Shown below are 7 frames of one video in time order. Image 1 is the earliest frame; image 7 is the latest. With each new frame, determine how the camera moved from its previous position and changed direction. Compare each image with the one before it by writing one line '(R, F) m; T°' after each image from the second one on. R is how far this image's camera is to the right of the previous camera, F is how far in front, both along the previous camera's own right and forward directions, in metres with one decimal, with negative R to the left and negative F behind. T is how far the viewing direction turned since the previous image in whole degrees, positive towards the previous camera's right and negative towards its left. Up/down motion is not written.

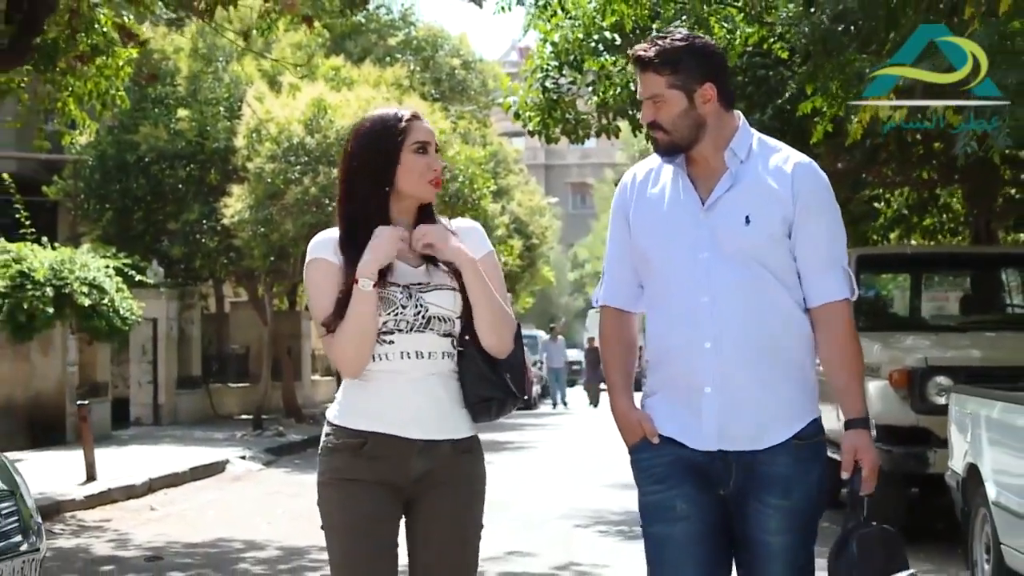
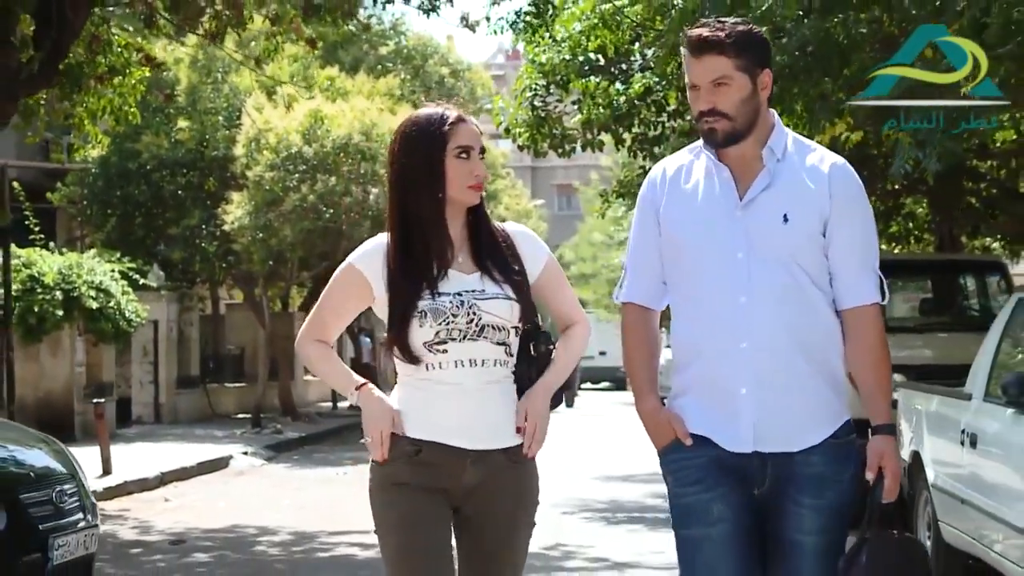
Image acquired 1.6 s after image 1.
(0.0, -1.0) m; +1°
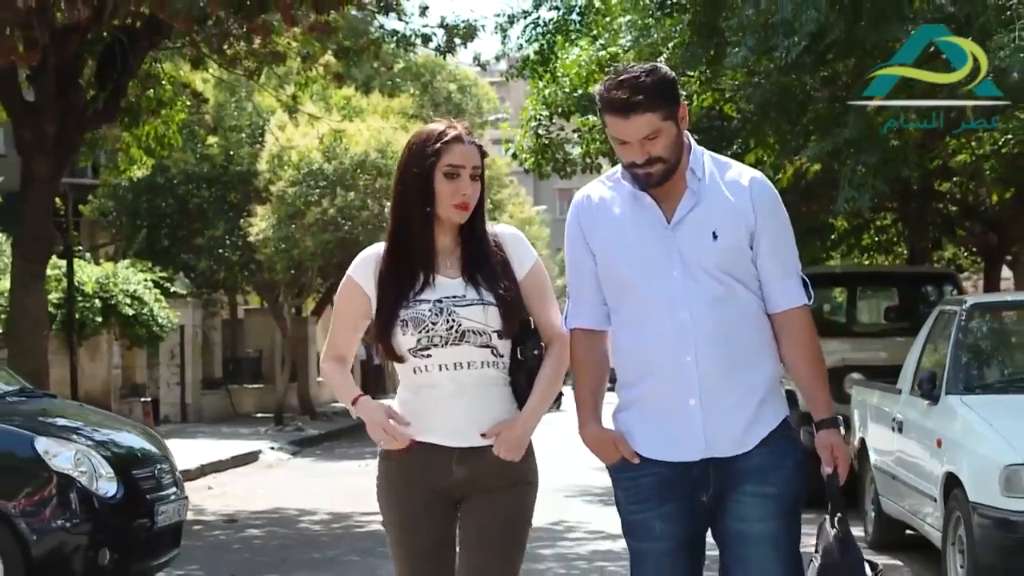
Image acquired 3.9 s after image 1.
(-0.1, -1.7) m; 0°
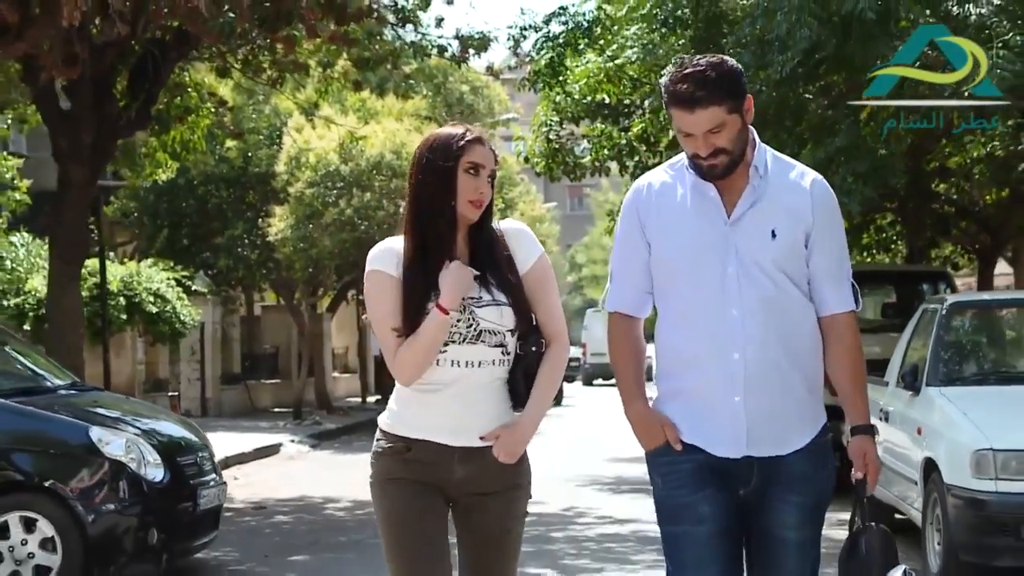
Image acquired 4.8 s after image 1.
(0.0, -0.7) m; 0°
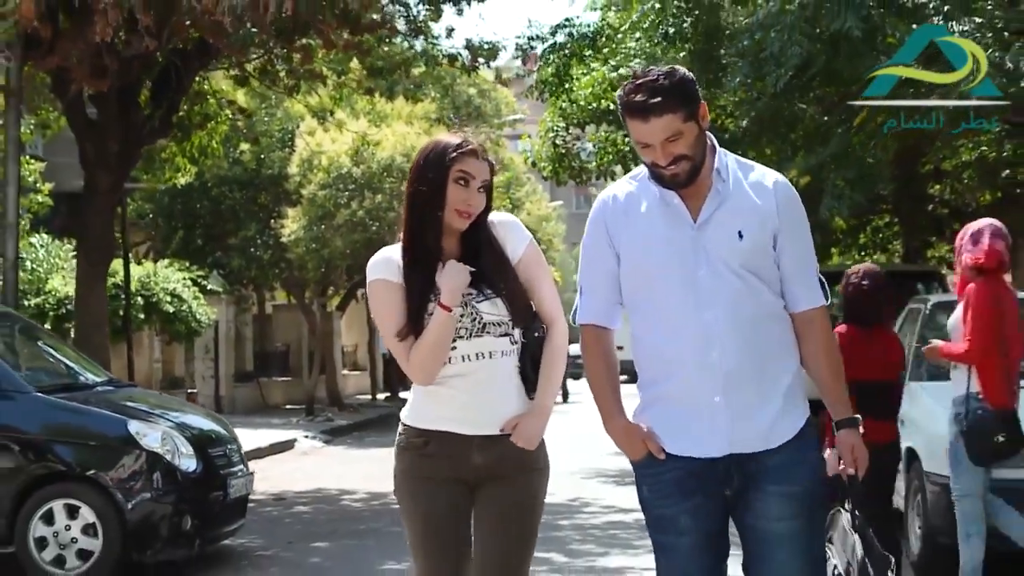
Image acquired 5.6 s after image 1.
(0.0, -0.6) m; 0°
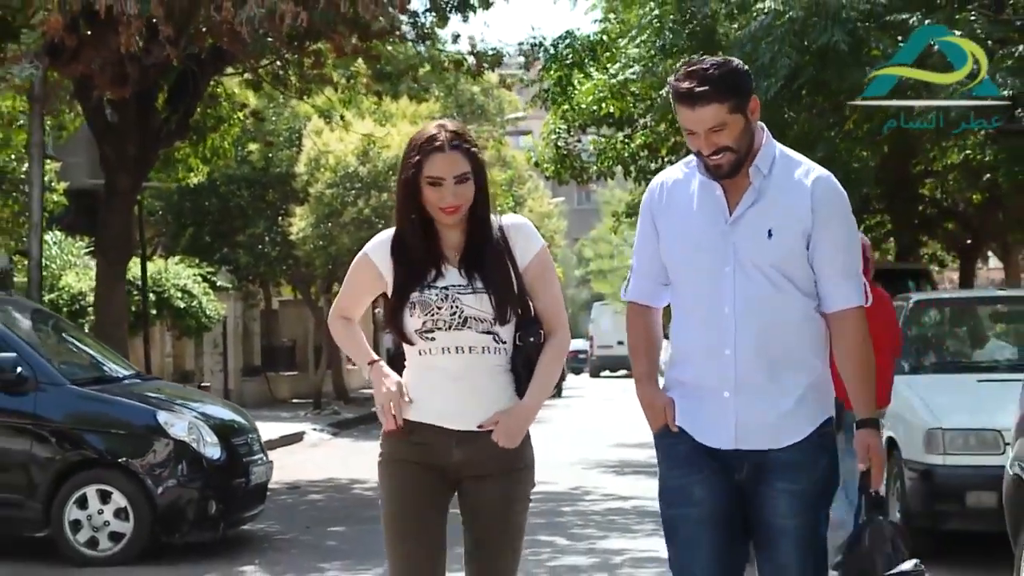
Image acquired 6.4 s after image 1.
(0.0, -0.6) m; 0°
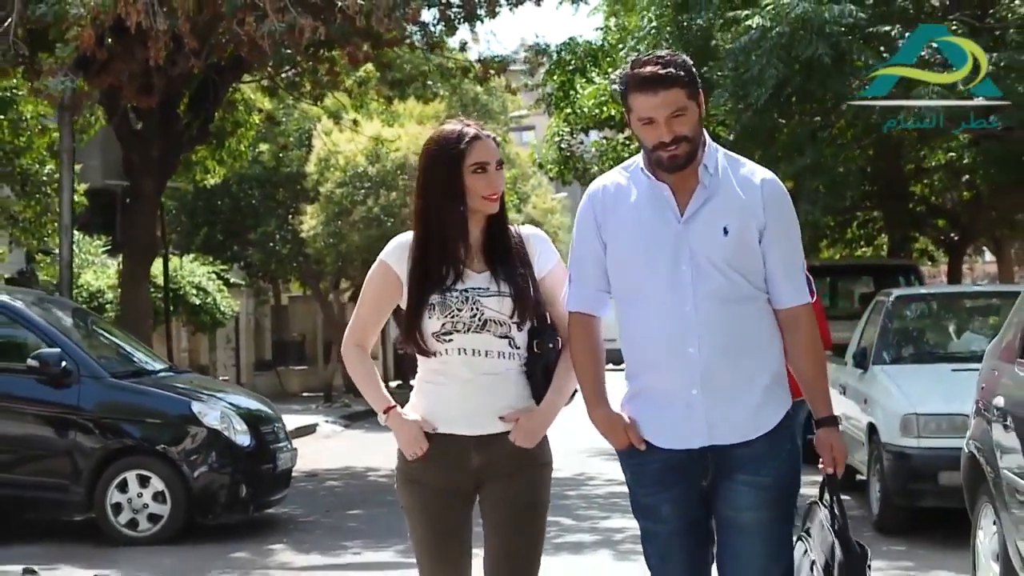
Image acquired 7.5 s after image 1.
(0.0, -0.8) m; 0°
